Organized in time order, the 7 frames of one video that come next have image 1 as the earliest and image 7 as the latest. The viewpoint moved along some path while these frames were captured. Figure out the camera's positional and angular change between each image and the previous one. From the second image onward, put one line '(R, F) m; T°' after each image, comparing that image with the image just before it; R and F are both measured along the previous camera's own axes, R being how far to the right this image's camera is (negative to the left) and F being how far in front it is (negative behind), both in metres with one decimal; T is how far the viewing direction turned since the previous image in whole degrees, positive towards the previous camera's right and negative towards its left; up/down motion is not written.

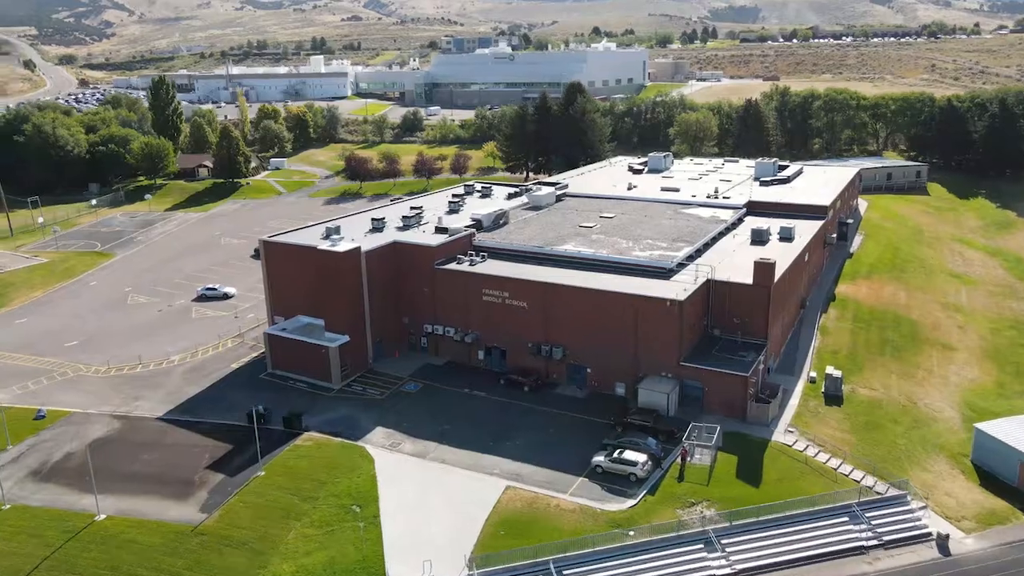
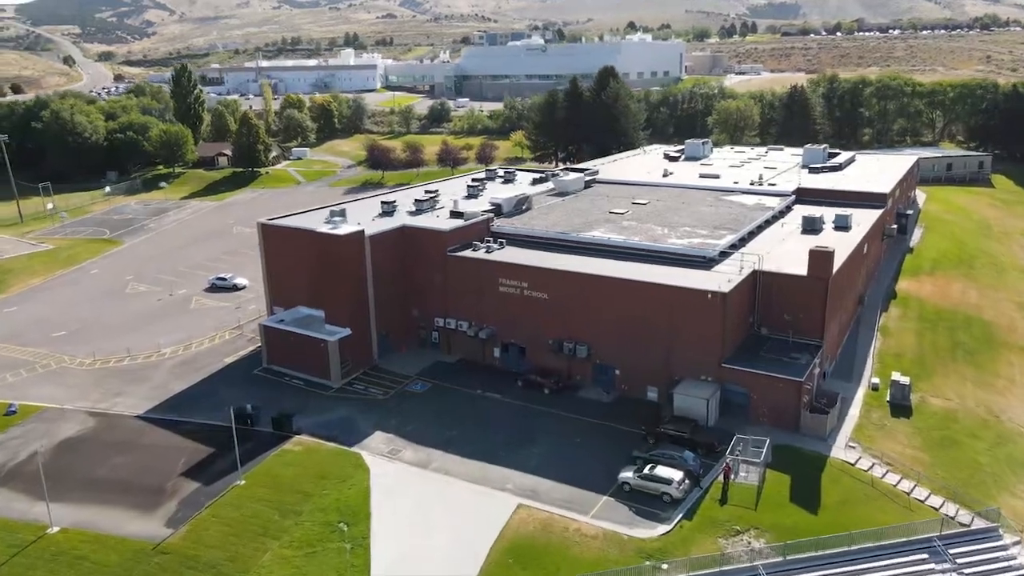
(+0.7, +5.2) m; -2°
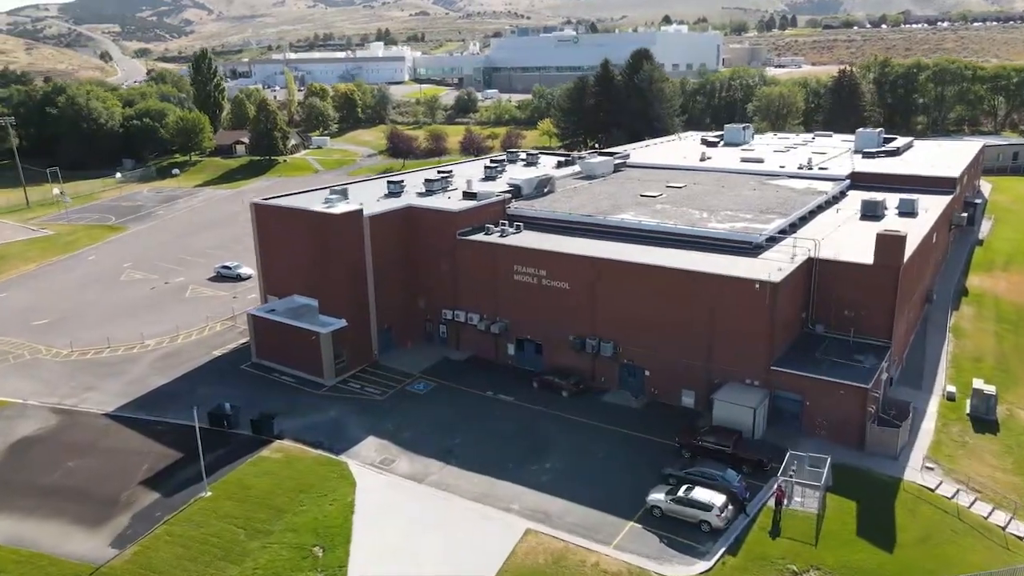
(+0.7, +5.2) m; -2°
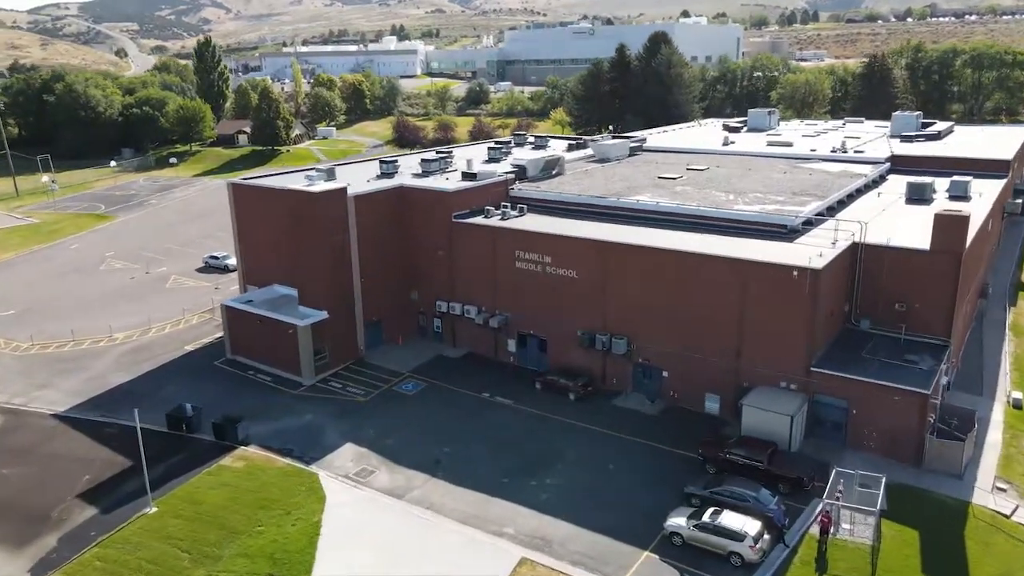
(+0.7, +4.3) m; -1°
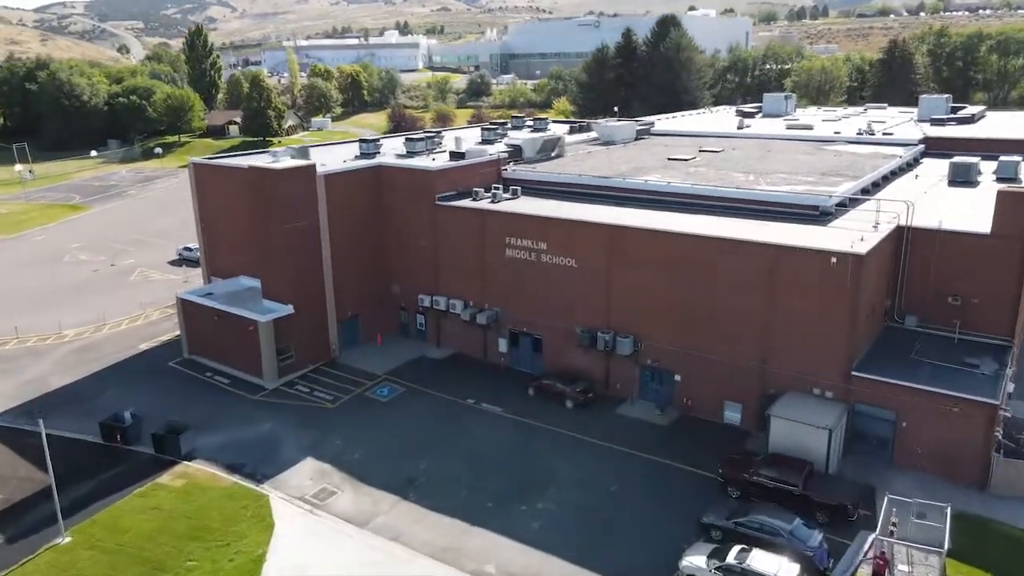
(+0.6, +4.2) m; 0°
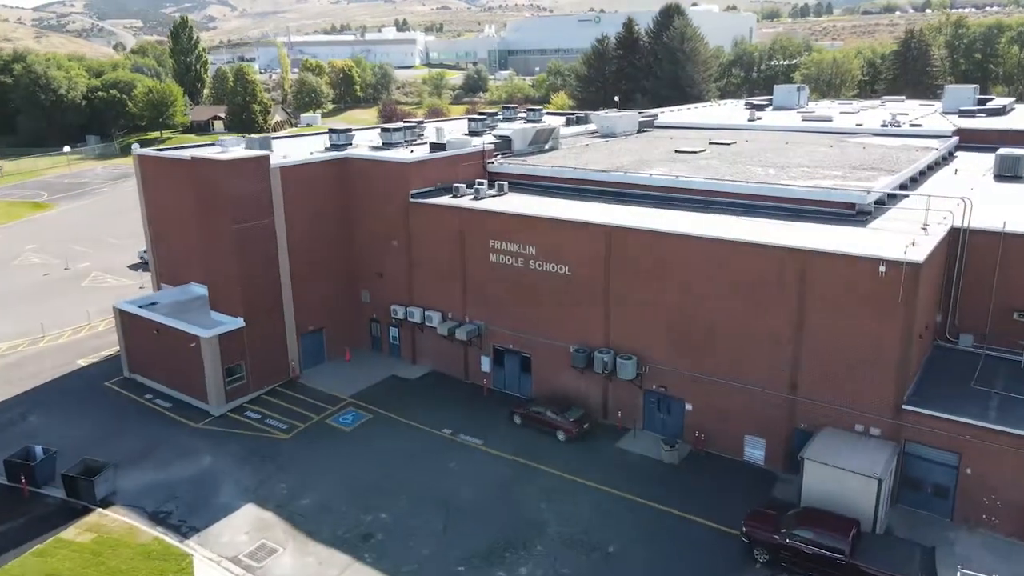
(+0.6, +4.1) m; 0°
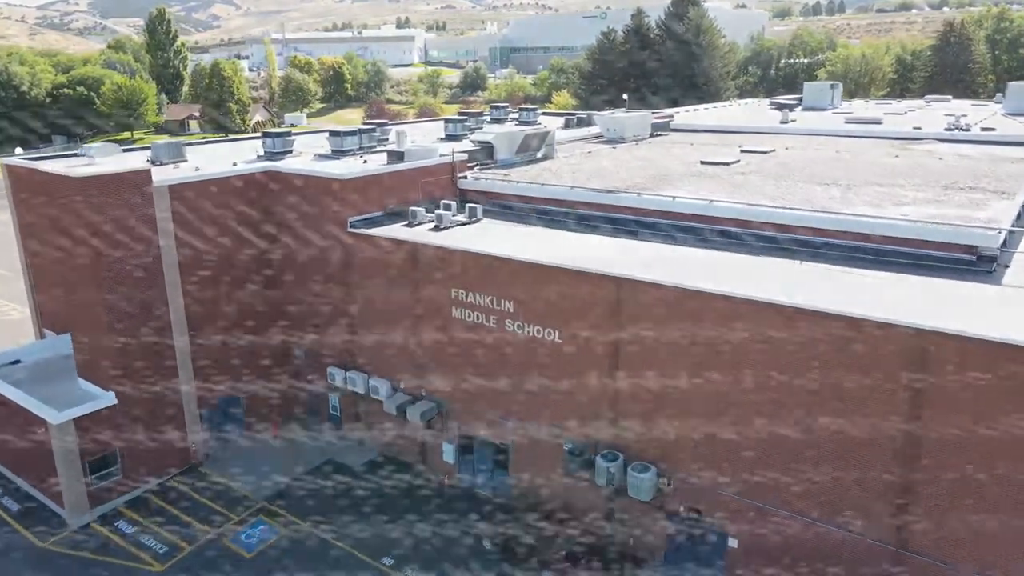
(+0.8, +7.2) m; 0°
